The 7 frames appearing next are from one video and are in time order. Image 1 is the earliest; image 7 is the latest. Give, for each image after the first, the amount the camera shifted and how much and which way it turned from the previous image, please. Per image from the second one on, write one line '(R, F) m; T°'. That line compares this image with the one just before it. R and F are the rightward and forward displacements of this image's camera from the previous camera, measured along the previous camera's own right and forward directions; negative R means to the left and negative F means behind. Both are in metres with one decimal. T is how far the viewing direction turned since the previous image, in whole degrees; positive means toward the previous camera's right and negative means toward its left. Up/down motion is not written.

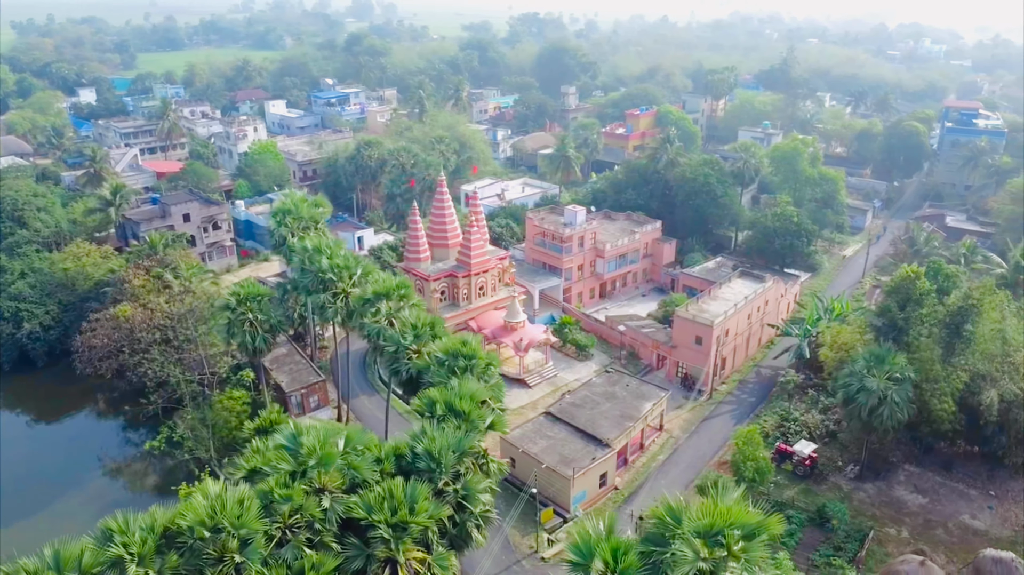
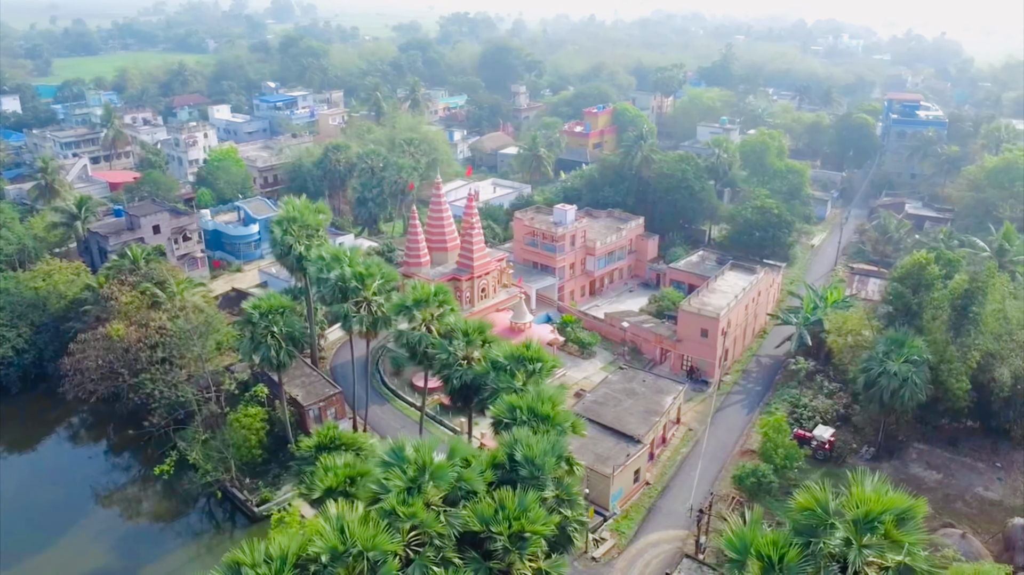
(-4.0, +0.4) m; +6°
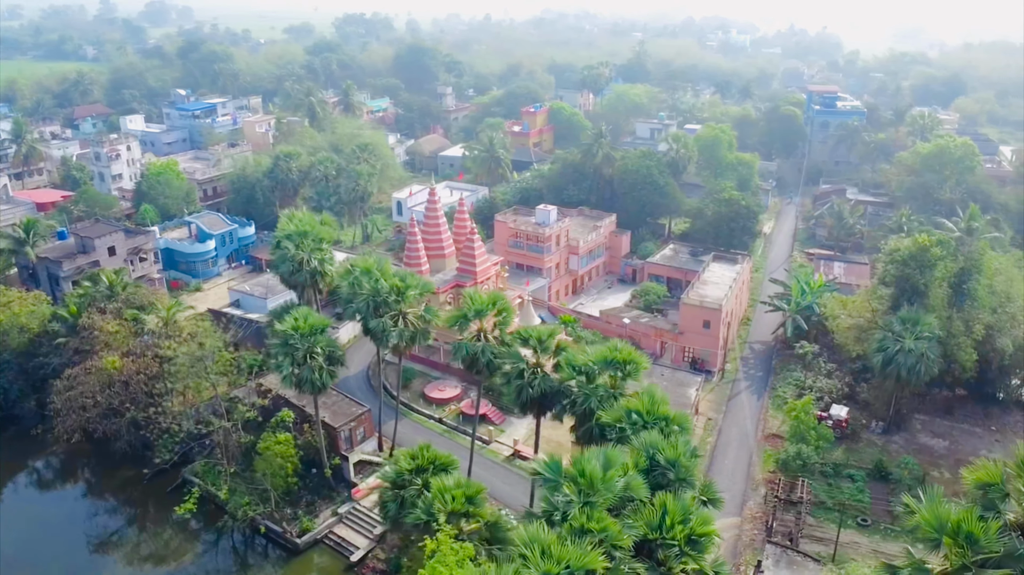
(-5.7, +0.7) m; +8°
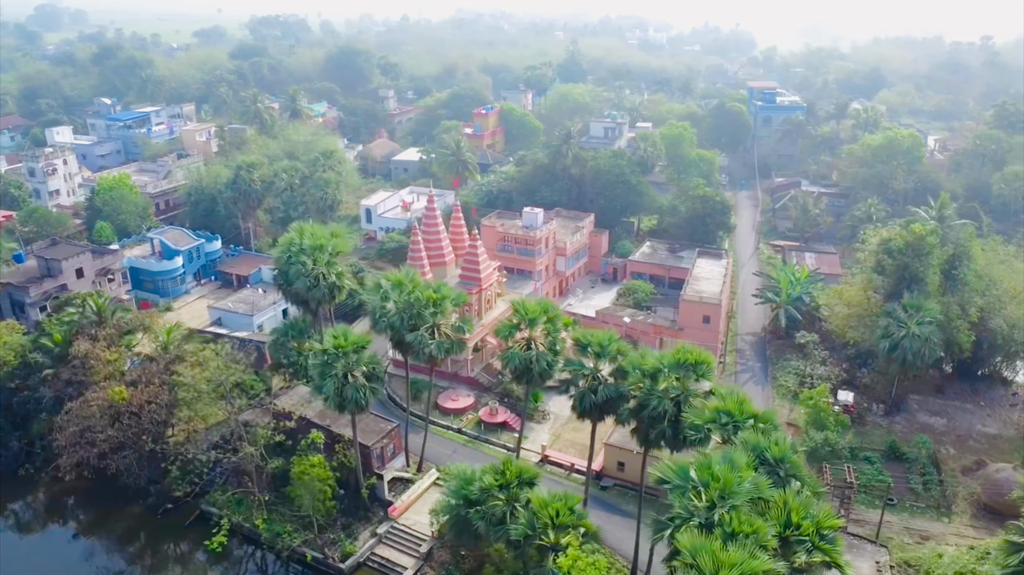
(-4.6, +0.4) m; +6°
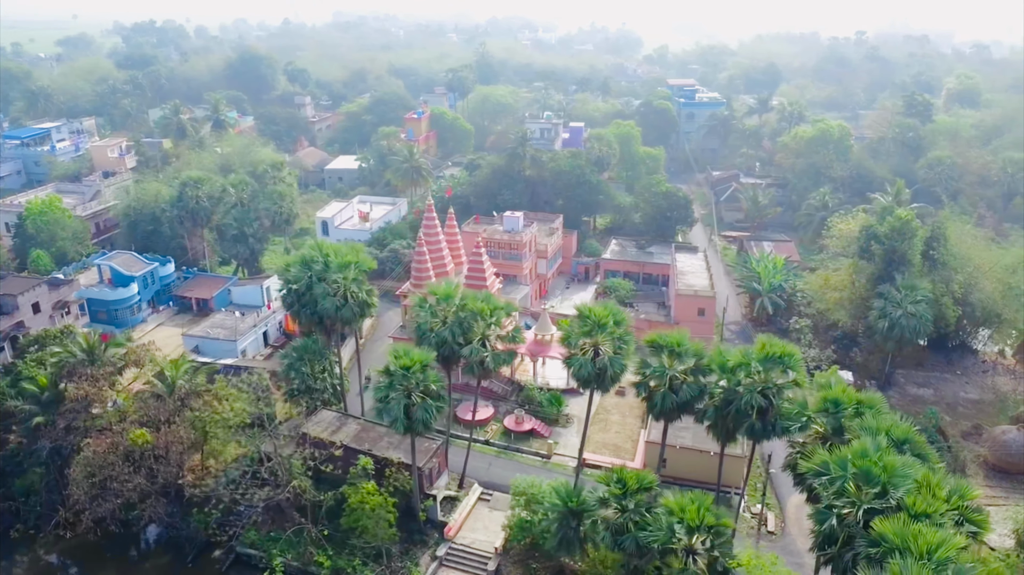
(-6.2, +0.9) m; +9°
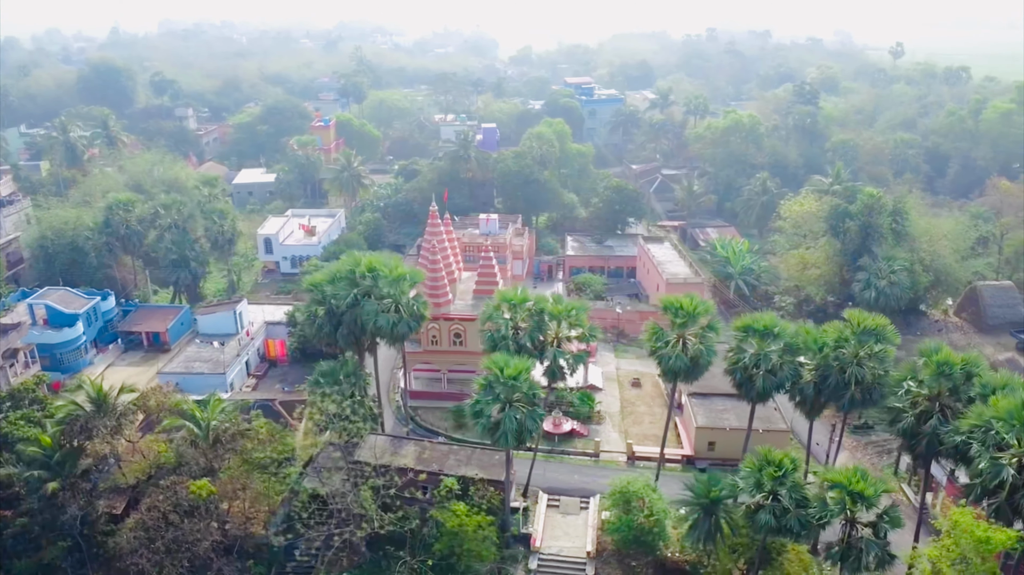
(-8.2, +1.5) m; +12°
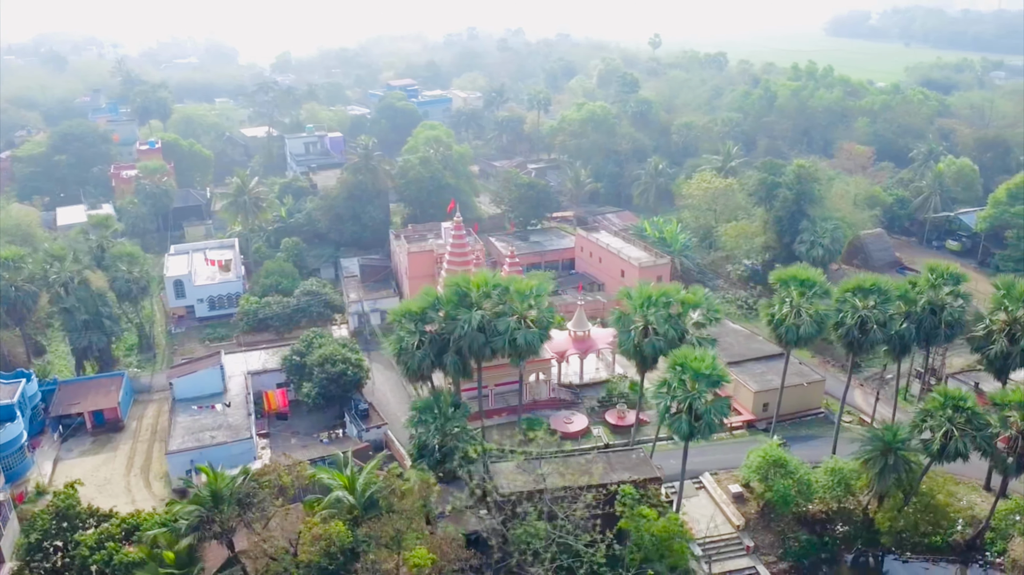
(-13.8, +3.5) m; +20°
